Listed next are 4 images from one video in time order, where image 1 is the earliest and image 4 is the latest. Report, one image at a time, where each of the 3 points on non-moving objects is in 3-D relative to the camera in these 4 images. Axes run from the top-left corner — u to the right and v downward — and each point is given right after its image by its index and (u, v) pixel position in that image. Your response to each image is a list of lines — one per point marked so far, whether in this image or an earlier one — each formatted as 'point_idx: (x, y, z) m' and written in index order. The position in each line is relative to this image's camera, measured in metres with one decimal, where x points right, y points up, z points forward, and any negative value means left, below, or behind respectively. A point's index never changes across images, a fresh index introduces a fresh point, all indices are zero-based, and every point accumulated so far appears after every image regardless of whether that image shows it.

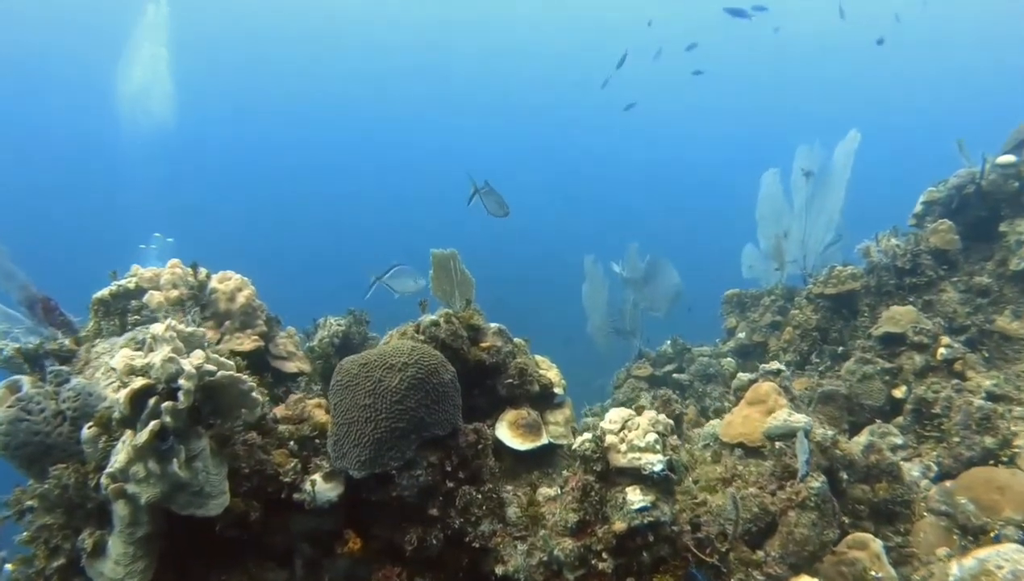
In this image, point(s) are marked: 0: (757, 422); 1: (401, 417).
0: (+1.9, -1.0, +4.5) m
1: (-0.7, -0.8, +3.5) m
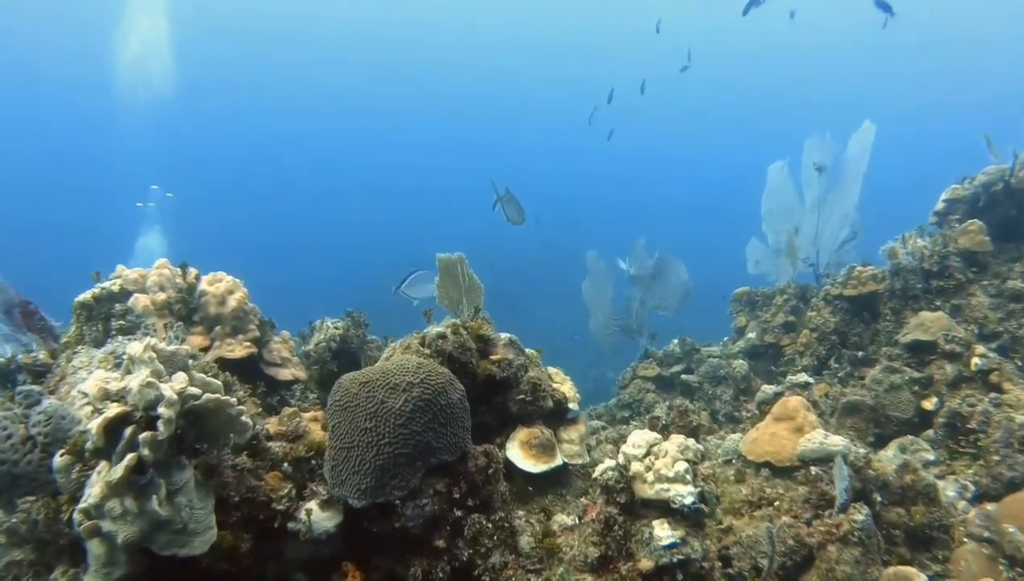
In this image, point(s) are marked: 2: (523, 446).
0: (+2.0, -1.1, +4.2) m
1: (-0.6, -0.9, +3.2) m
2: (+0.1, -1.0, +3.8) m
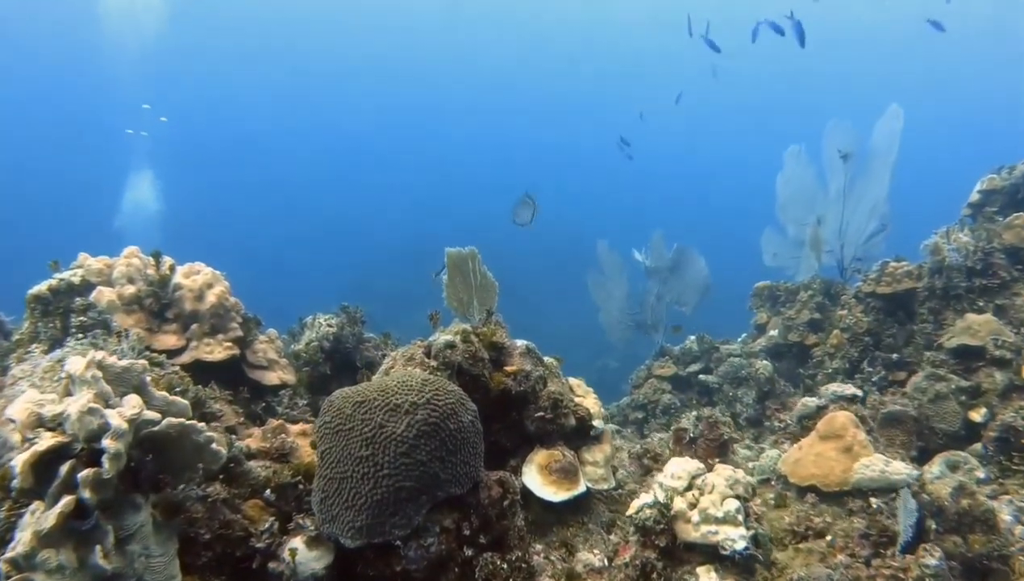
0: (+2.1, -1.1, +3.7) m
1: (-0.5, -0.9, +2.7) m
2: (+0.2, -1.1, +3.4) m
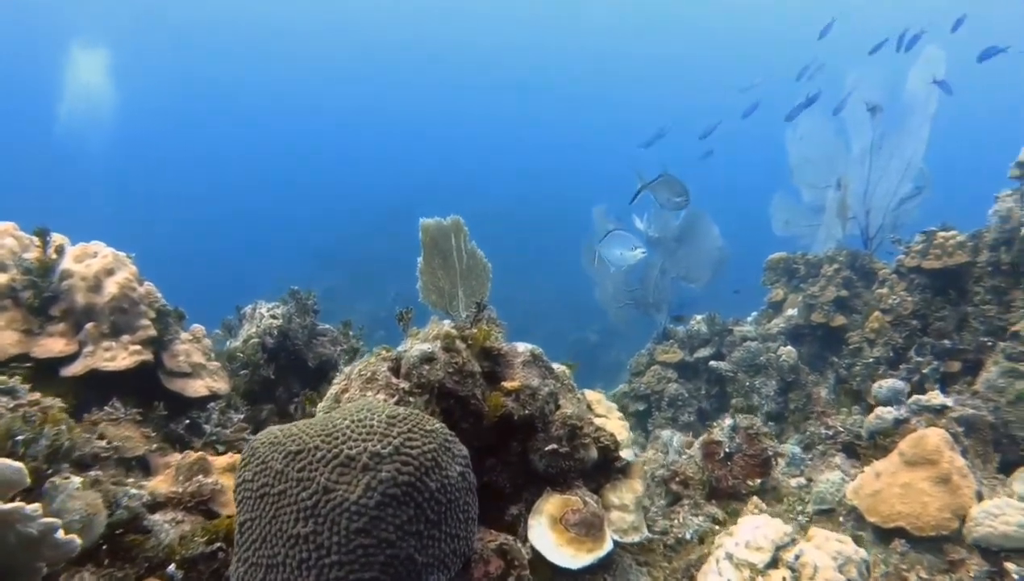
0: (+2.1, -1.0, +2.9) m
1: (-0.5, -0.9, +1.8) m
2: (+0.2, -1.0, +2.5) m
